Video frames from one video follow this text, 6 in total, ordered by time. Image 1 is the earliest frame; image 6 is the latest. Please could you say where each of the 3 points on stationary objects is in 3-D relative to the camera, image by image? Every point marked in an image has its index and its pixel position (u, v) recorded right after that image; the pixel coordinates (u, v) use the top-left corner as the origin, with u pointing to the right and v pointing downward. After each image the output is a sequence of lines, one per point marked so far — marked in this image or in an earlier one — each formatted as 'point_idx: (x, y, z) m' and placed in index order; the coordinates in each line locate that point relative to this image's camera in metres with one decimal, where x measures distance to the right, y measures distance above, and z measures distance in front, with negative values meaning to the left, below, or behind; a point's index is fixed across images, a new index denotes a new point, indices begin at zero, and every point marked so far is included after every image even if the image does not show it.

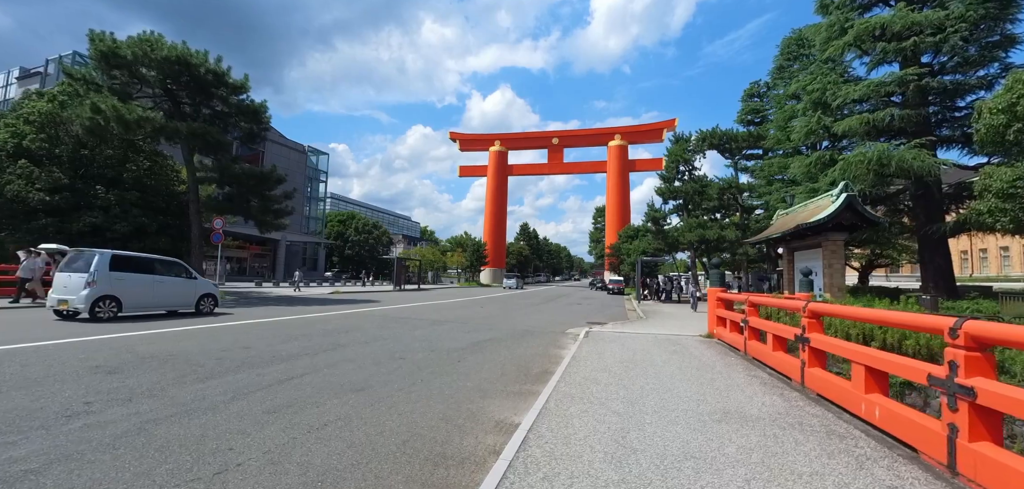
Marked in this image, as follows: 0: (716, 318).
0: (+5.1, -1.8, +10.8) m
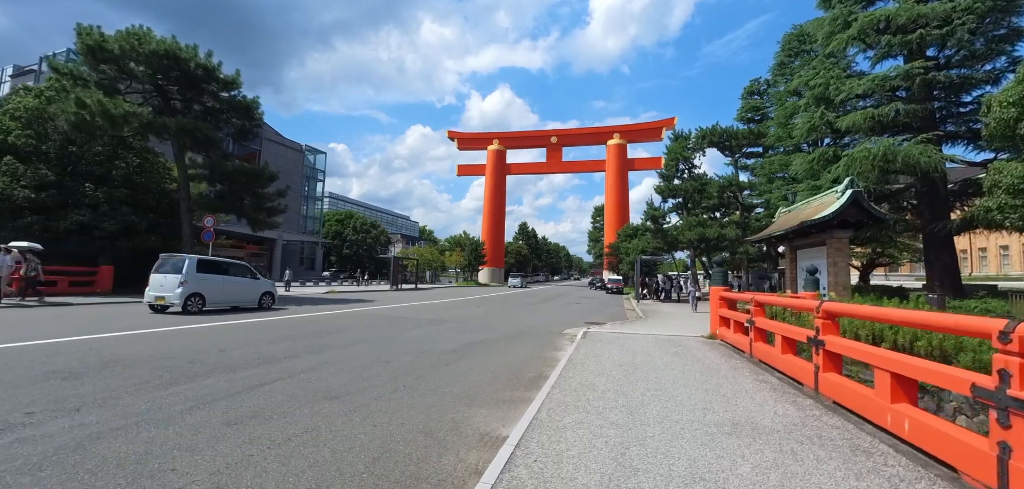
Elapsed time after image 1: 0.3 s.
0: (+5.0, -1.8, +10.4) m
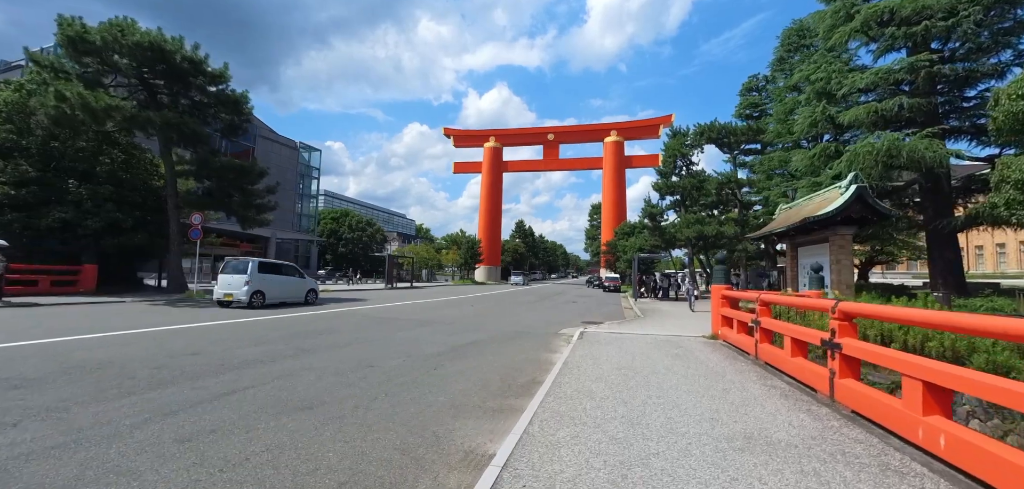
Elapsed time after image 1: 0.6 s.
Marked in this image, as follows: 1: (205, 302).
0: (+4.8, -1.7, +10.0) m
1: (-13.7, -2.6, +19.3) m
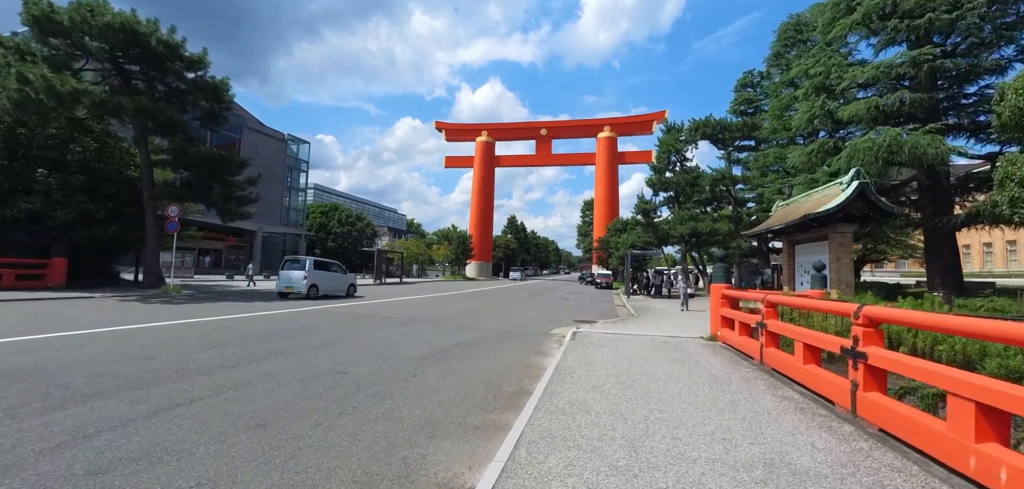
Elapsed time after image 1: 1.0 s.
0: (+4.6, -1.6, +9.5) m
1: (-14.1, -2.3, +18.4) m
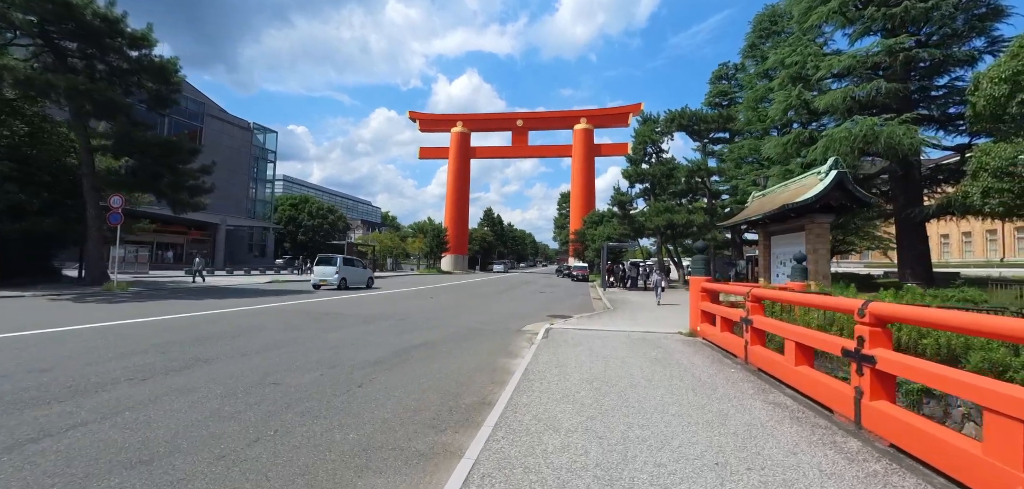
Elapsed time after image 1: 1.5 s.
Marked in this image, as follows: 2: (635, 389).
0: (+3.9, -1.4, +9.0) m
1: (-15.2, -2.0, +17.0) m
2: (+1.4, -1.7, +5.0) m
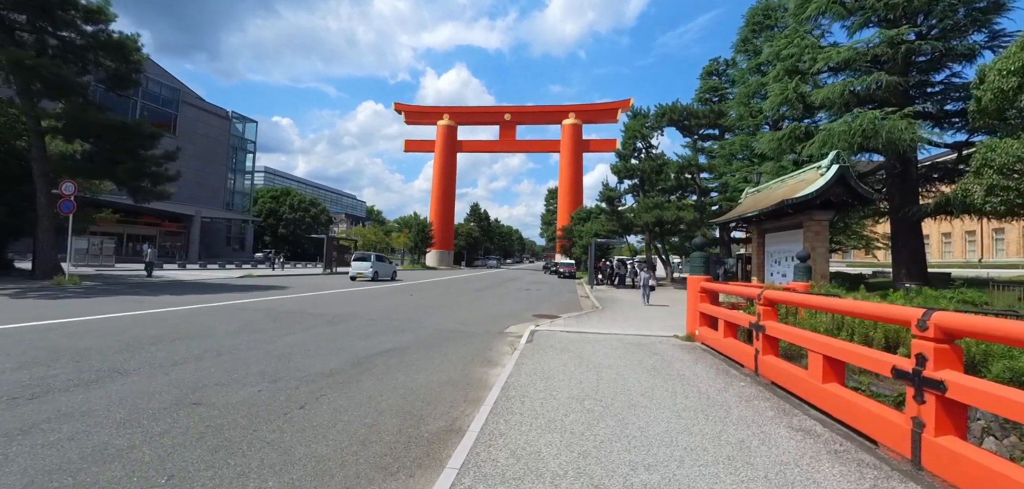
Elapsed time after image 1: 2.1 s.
0: (+3.6, -1.4, +8.3) m
1: (-15.8, -1.7, +15.7) m
2: (+1.2, -1.6, +4.2) m
